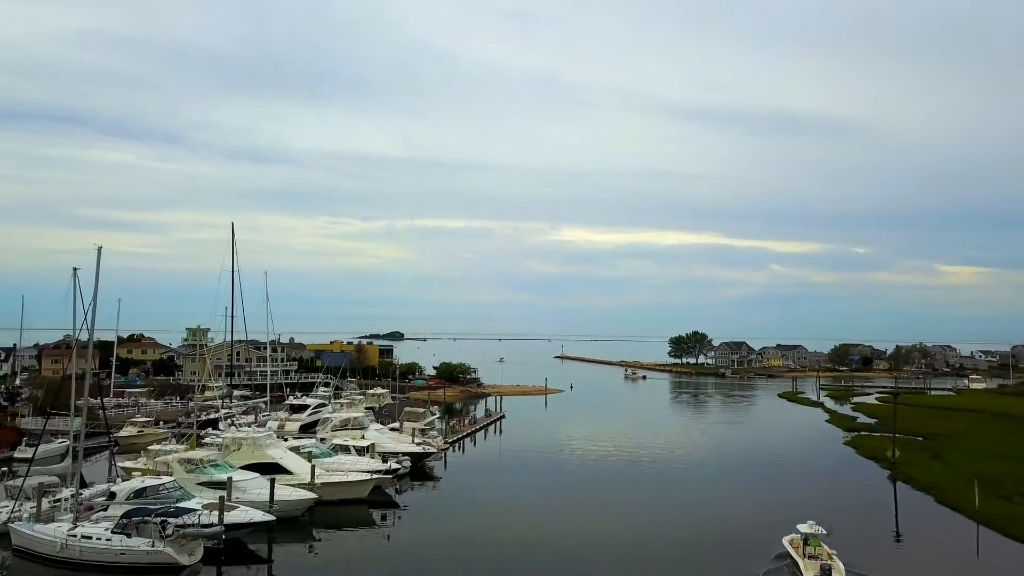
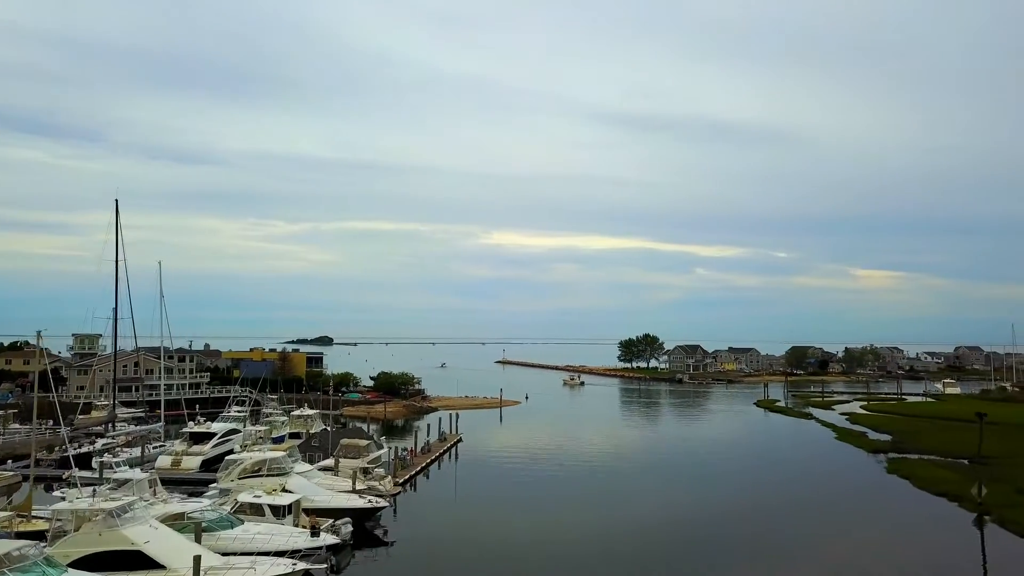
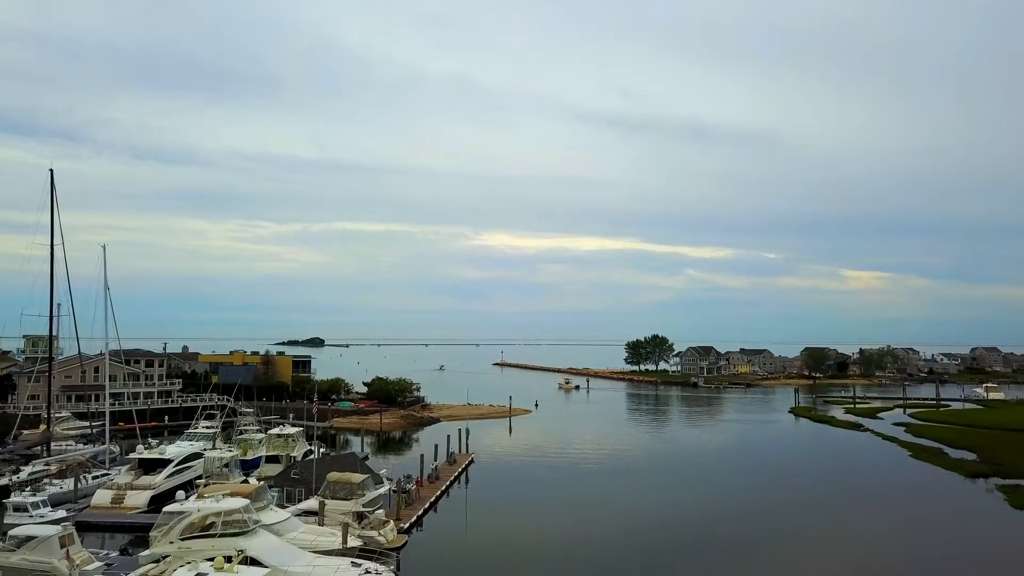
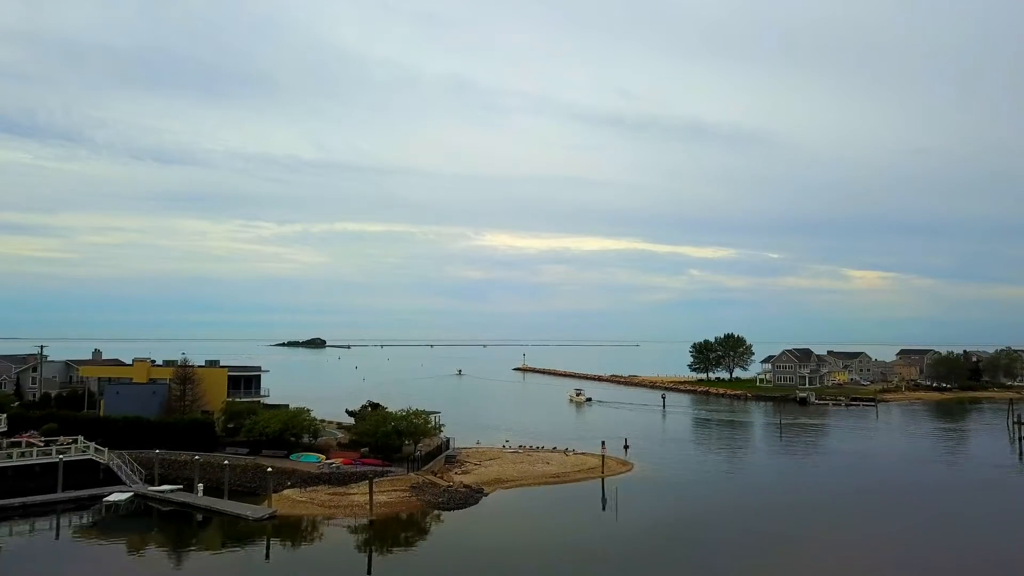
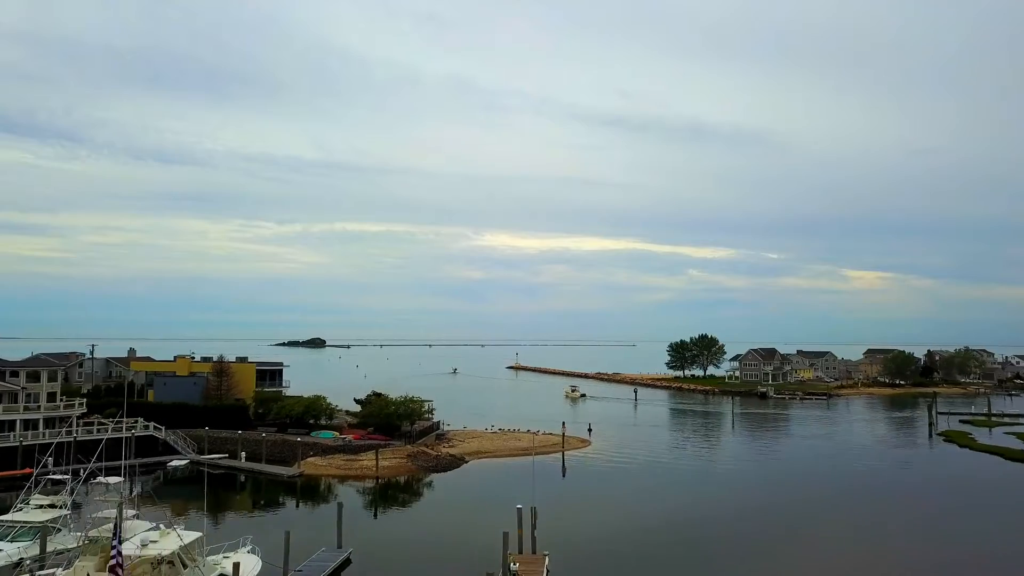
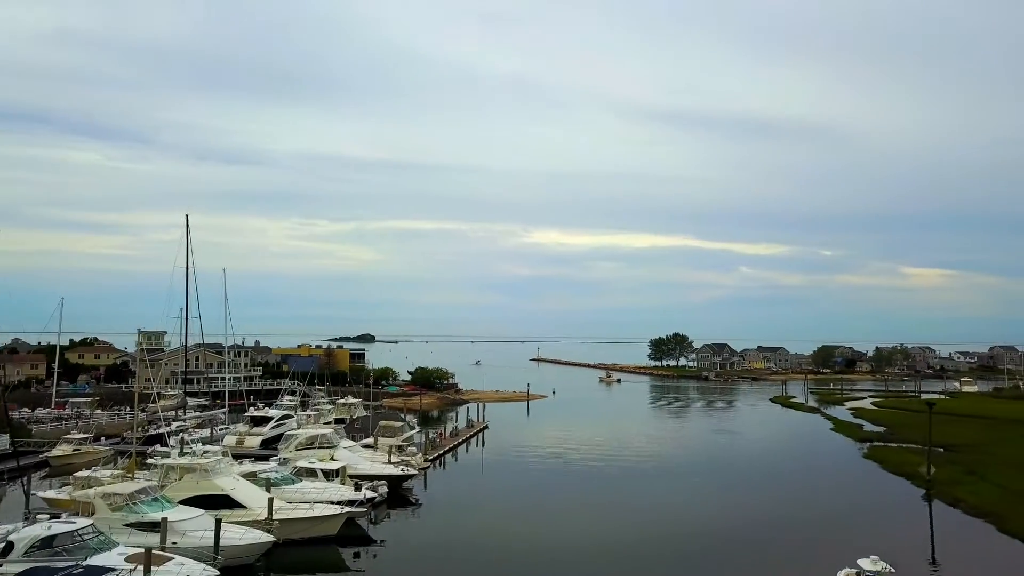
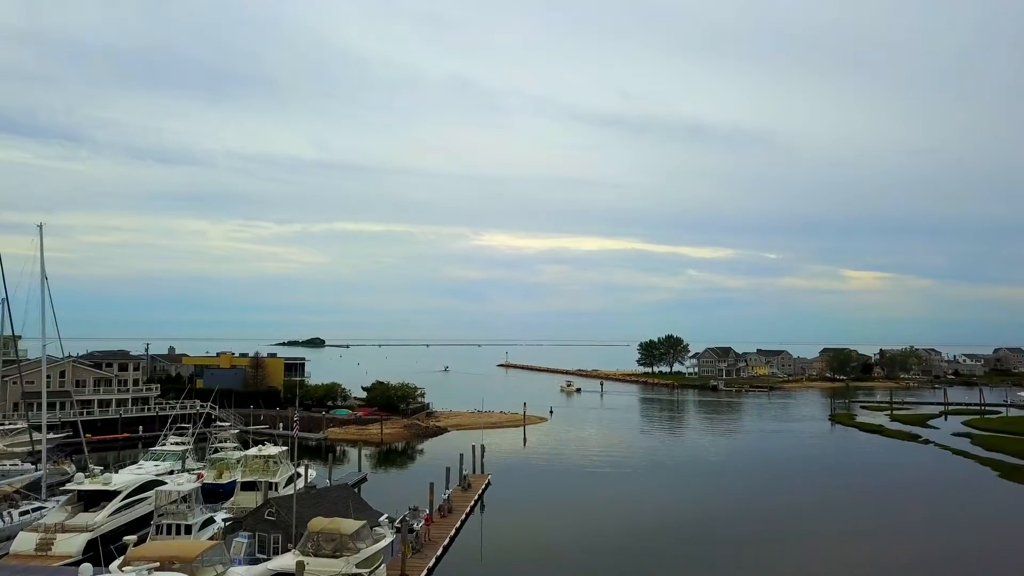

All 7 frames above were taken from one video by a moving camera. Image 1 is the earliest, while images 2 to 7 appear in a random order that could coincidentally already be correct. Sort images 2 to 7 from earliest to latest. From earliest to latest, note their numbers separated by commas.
6, 2, 3, 7, 5, 4
